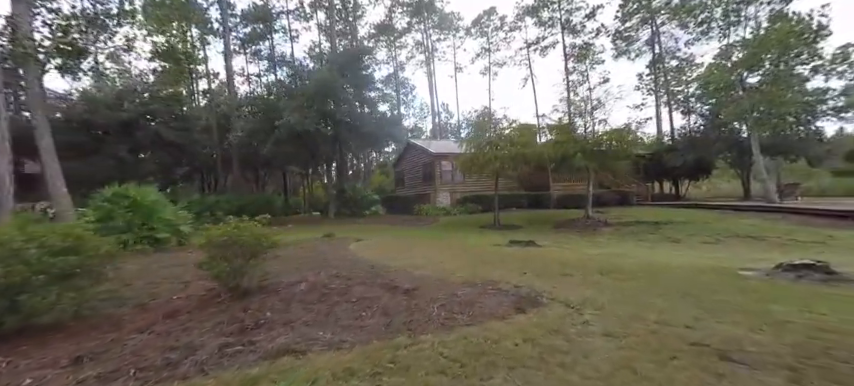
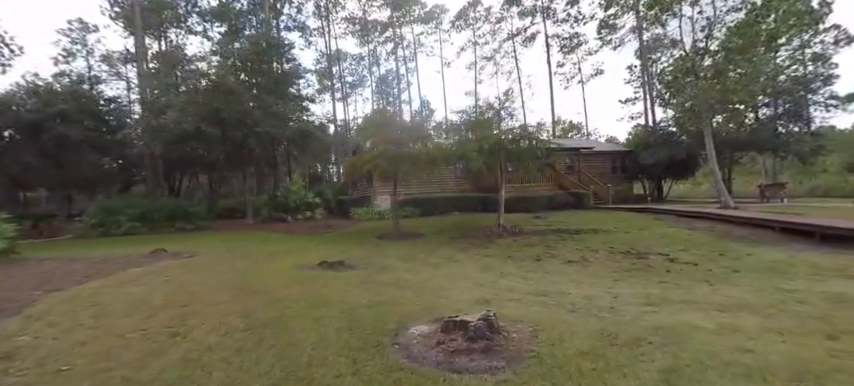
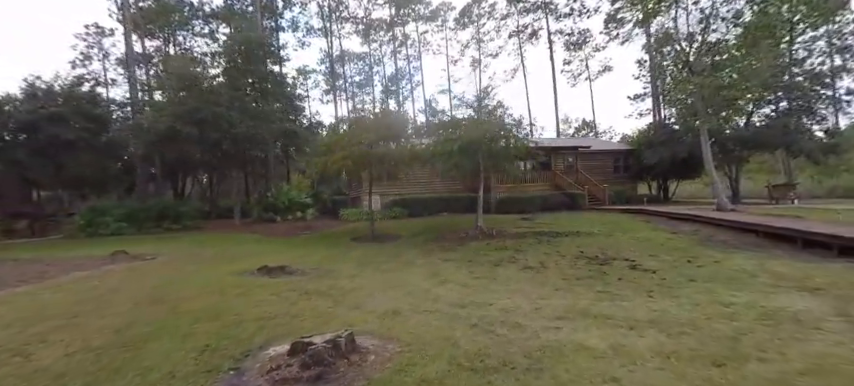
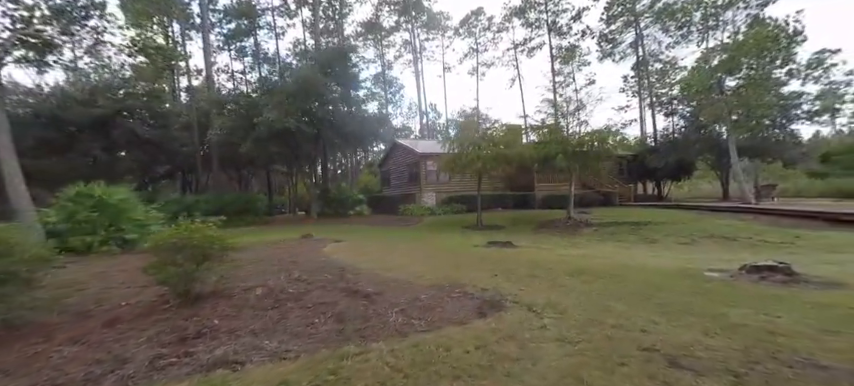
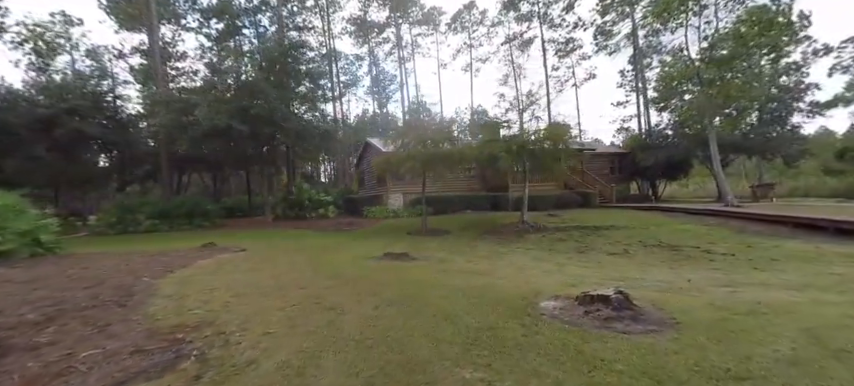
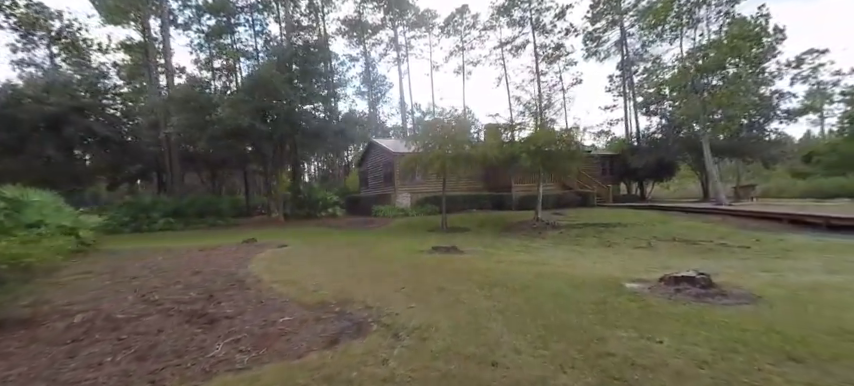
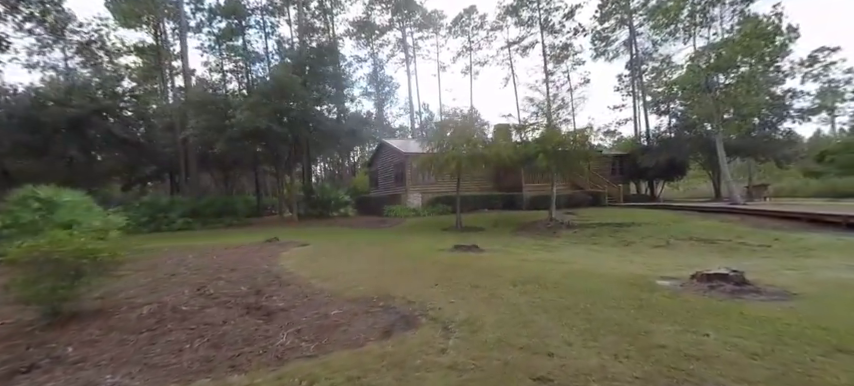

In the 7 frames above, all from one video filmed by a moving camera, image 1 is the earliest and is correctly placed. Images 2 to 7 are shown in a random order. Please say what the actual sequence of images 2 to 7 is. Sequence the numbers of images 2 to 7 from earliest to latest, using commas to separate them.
4, 7, 6, 5, 2, 3
